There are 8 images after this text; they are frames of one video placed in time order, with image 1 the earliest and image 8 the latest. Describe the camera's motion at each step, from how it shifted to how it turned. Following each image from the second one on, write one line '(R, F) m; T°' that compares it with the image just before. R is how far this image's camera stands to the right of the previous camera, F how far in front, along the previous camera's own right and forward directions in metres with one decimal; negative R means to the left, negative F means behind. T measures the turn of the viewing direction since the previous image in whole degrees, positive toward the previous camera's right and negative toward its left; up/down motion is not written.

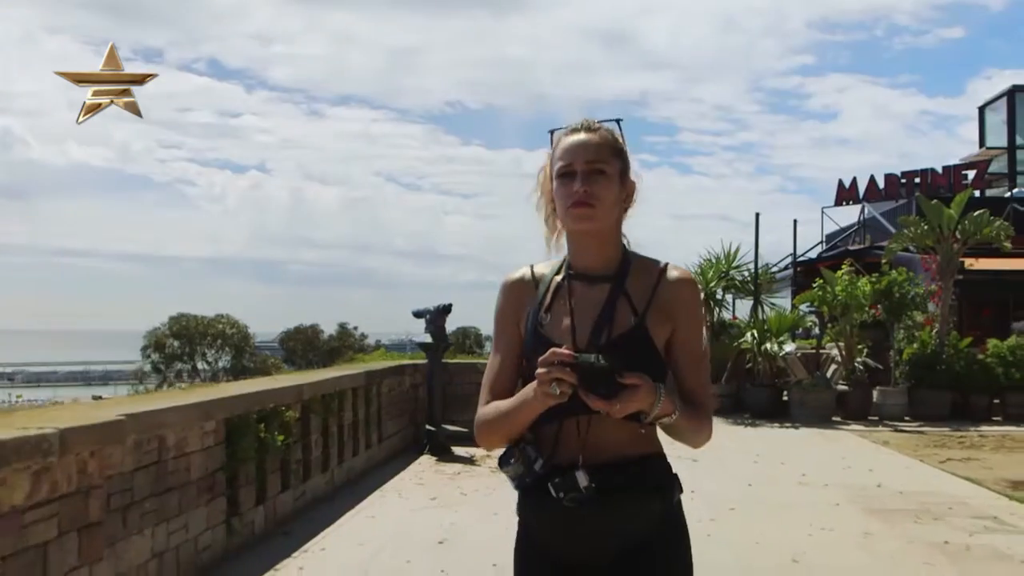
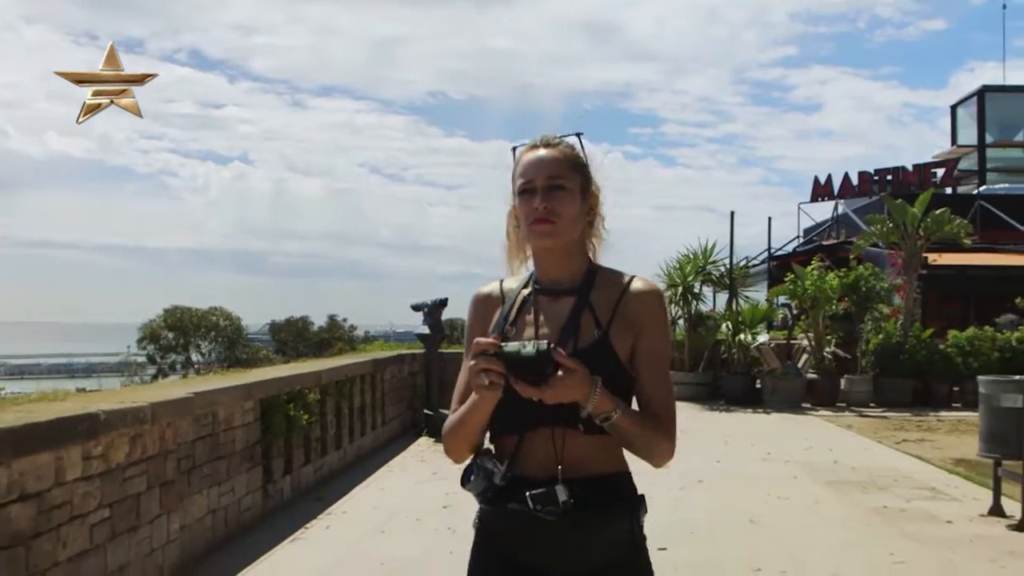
(-0.1, -0.9) m; +1°
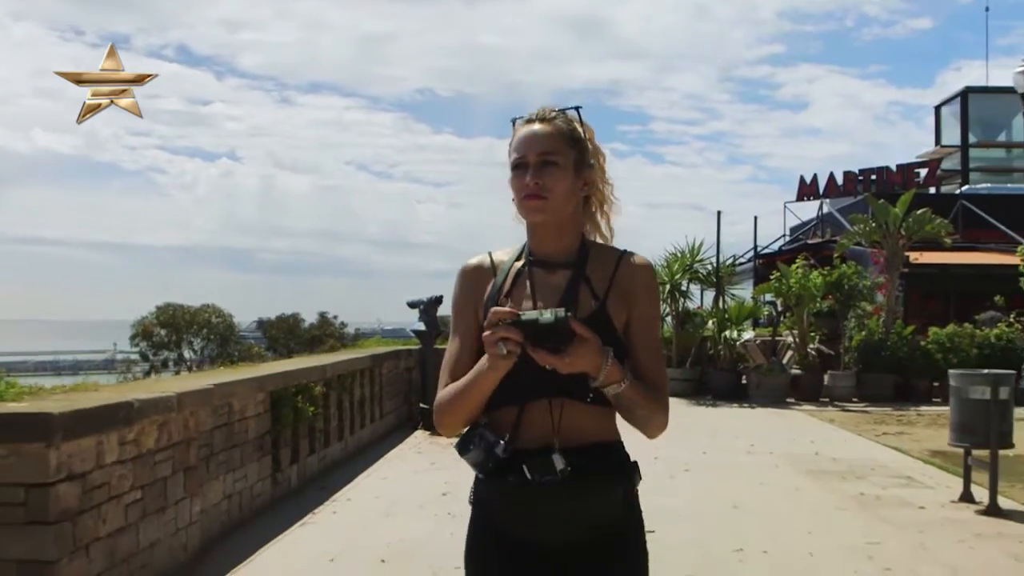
(0.0, -0.4) m; +1°
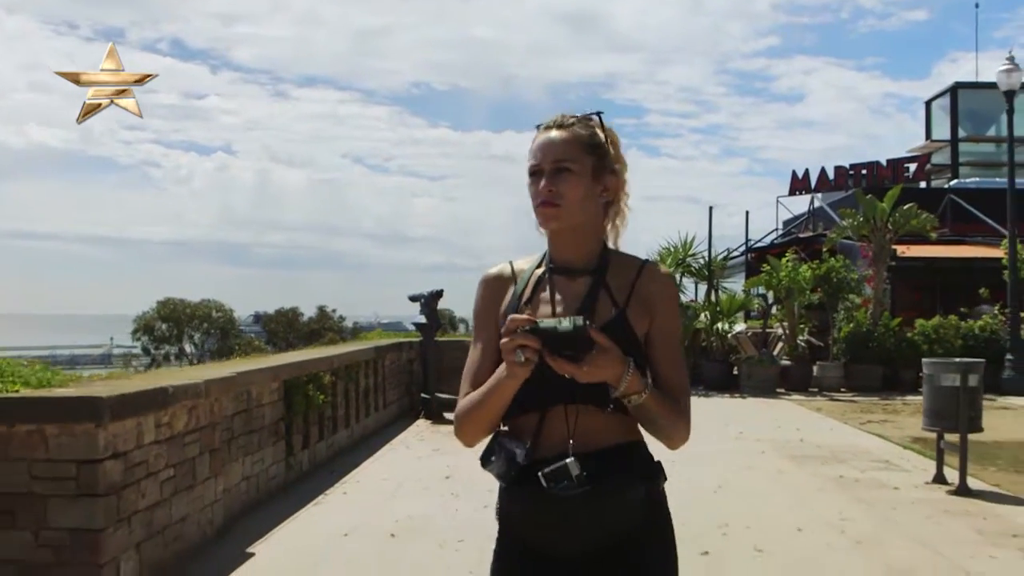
(0.0, -0.4) m; 0°
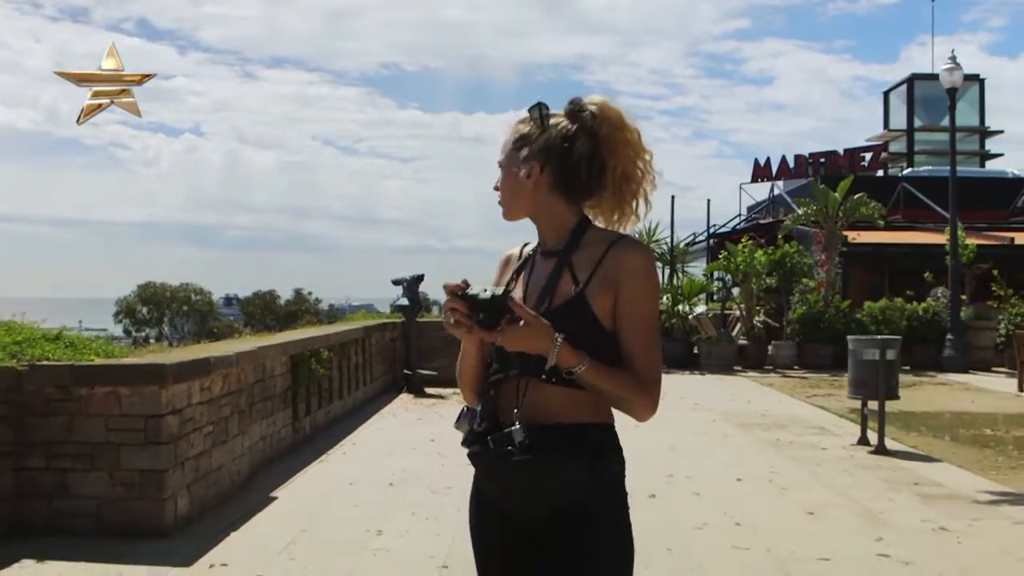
(-0.1, -1.1) m; +1°
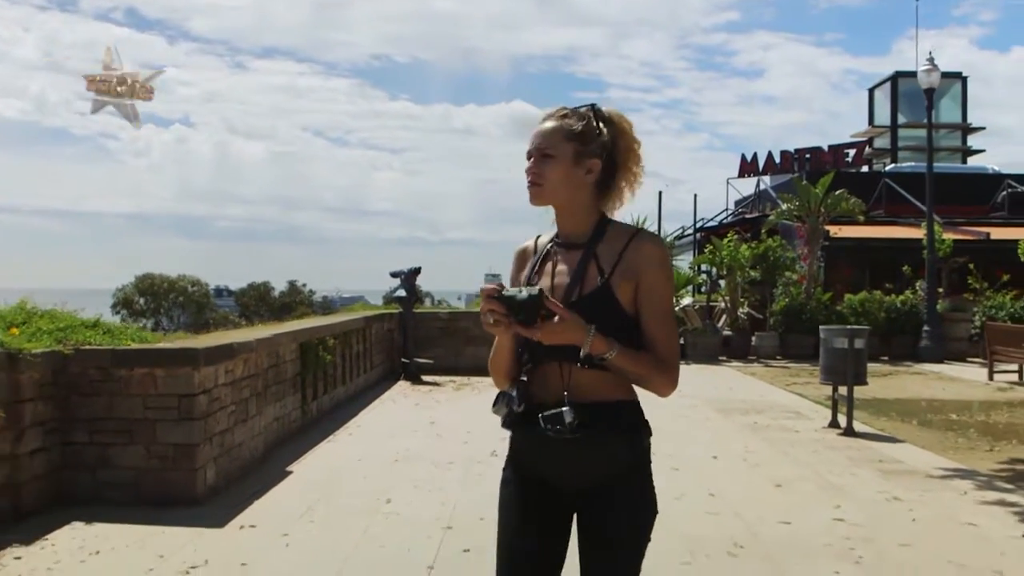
(0.0, -0.6) m; 0°
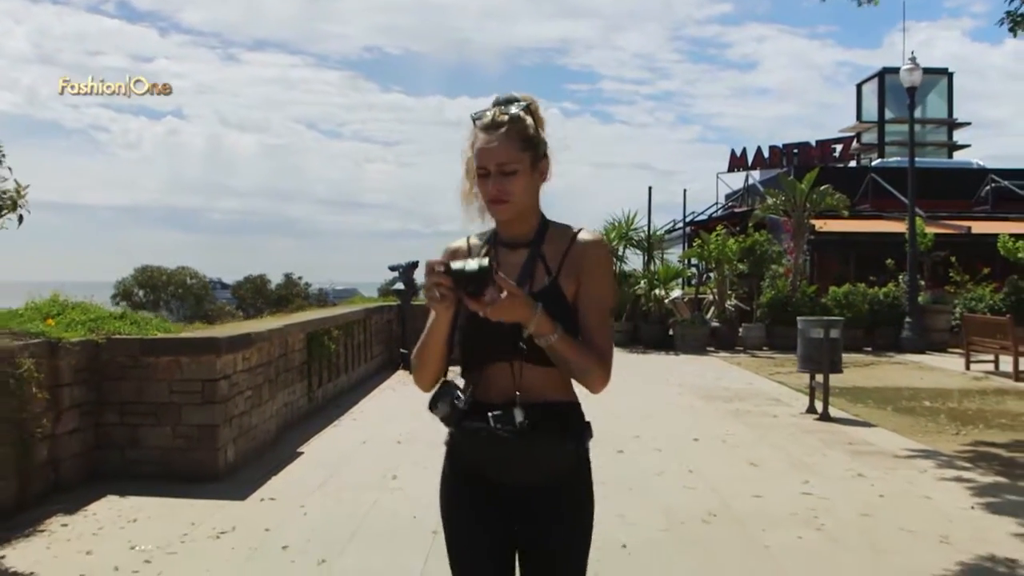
(0.0, -0.5) m; 0°
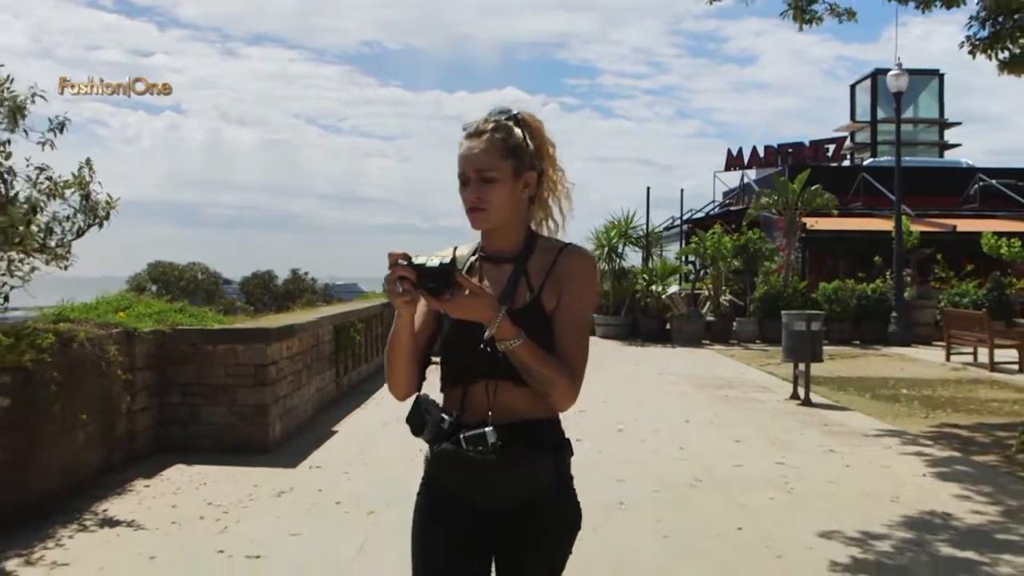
(-0.1, -0.9) m; 0°
